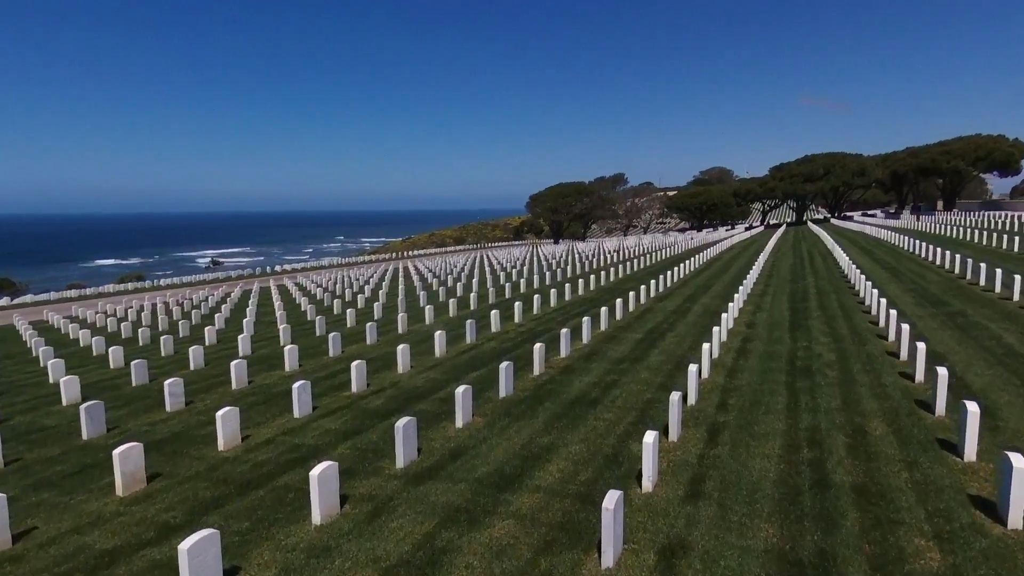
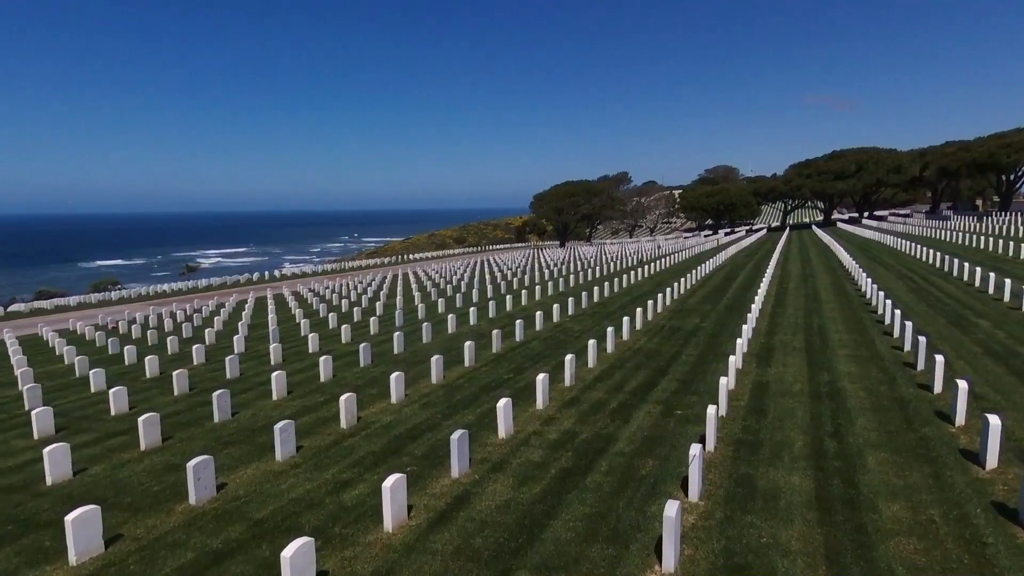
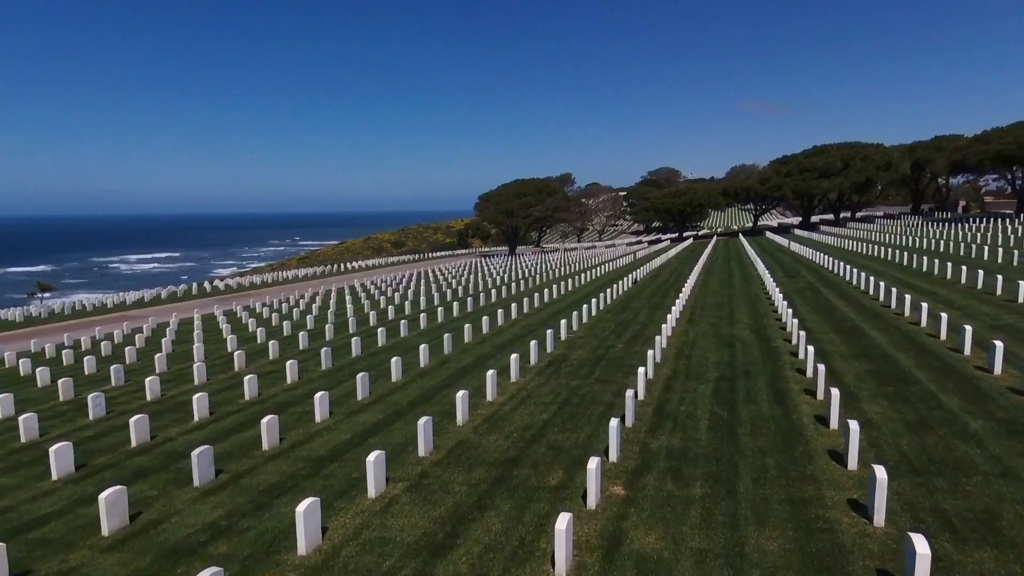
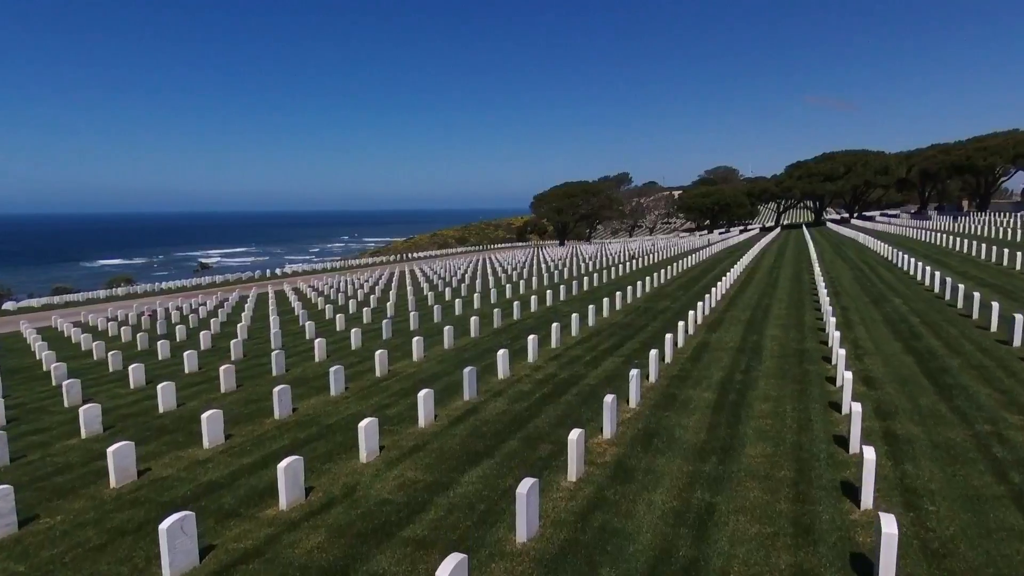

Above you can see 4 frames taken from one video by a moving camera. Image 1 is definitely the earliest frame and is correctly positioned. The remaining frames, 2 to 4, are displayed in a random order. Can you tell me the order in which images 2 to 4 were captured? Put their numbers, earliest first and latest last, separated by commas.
4, 2, 3
